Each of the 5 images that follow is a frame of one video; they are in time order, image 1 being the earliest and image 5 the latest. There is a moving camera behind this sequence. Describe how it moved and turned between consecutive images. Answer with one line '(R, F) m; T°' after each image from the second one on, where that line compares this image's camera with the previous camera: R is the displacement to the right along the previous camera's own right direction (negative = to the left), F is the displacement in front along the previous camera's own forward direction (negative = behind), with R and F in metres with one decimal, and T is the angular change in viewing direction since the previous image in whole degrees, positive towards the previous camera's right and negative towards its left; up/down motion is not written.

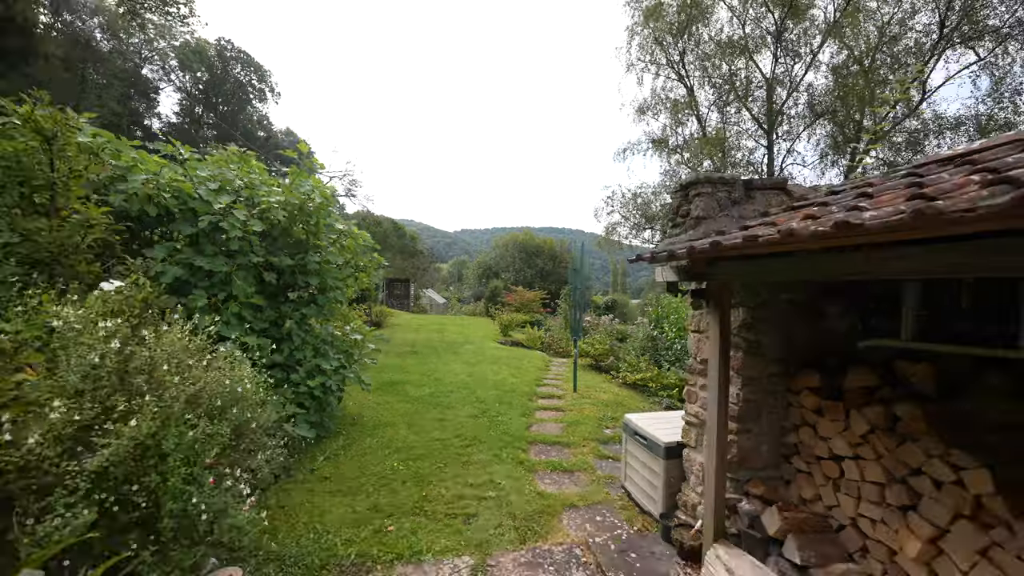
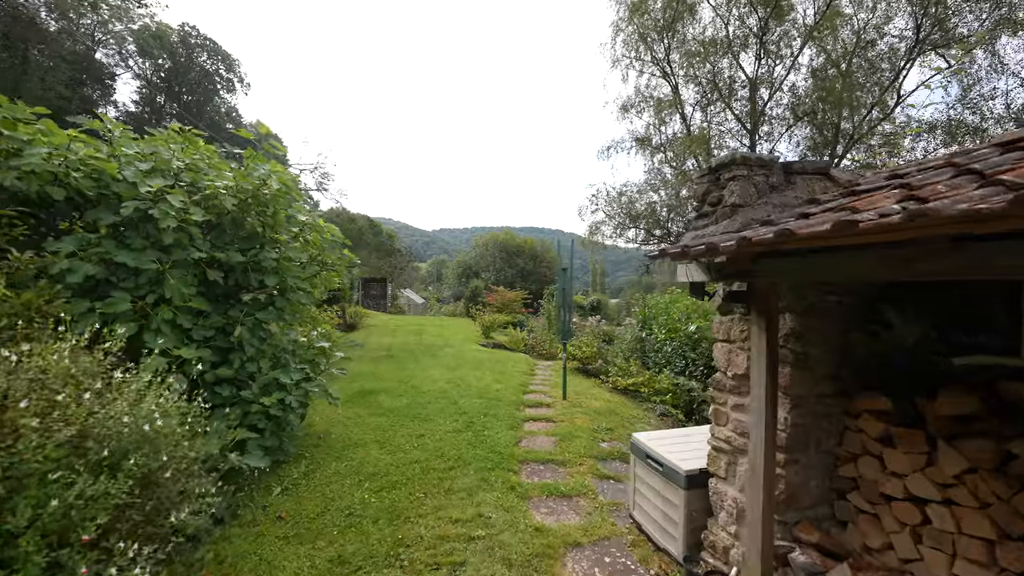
(-0.1, +0.4) m; +3°
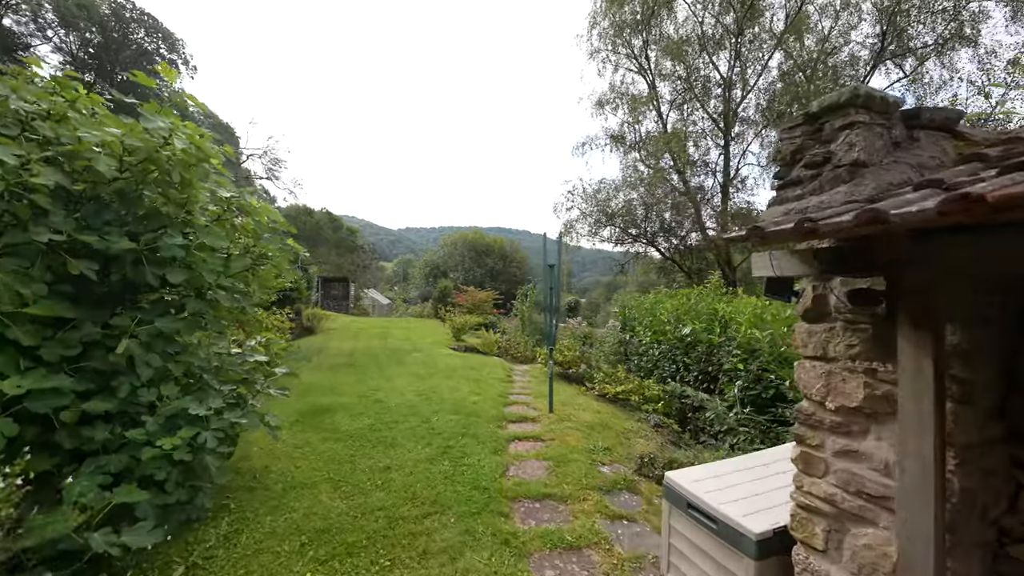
(-0.2, +0.6) m; +5°
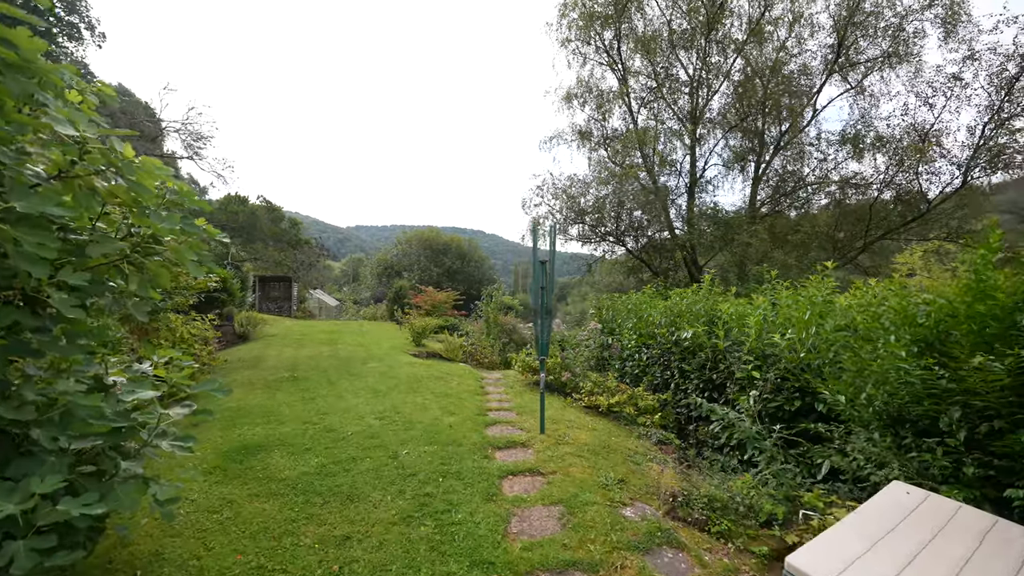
(-0.3, +0.8) m; +7°
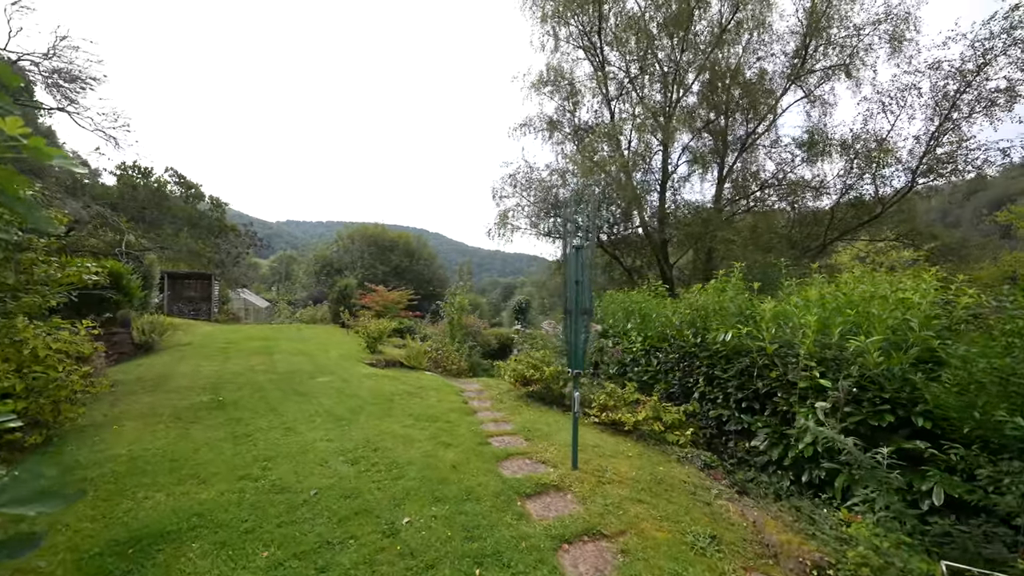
(-0.7, +1.1) m; +9°
